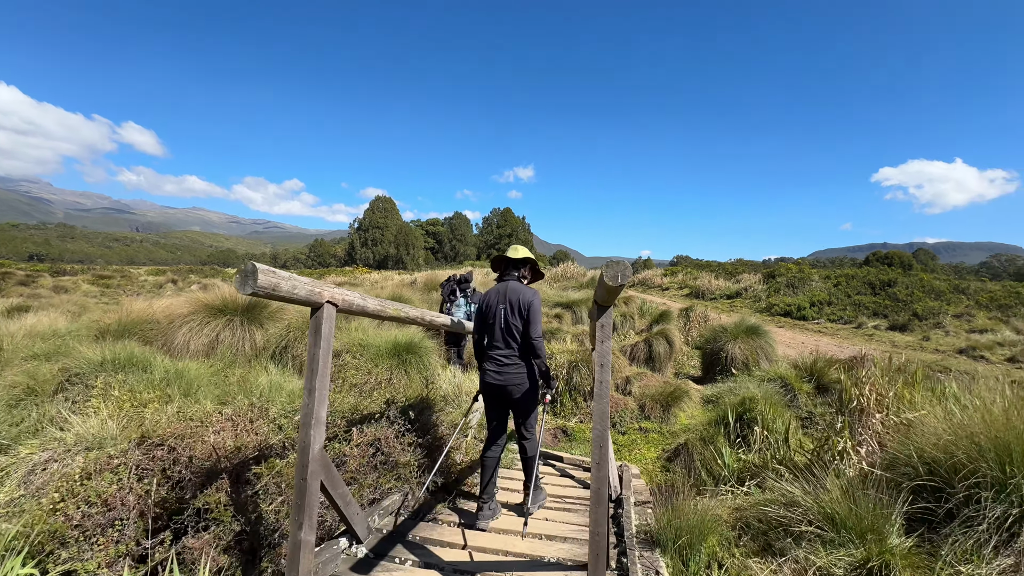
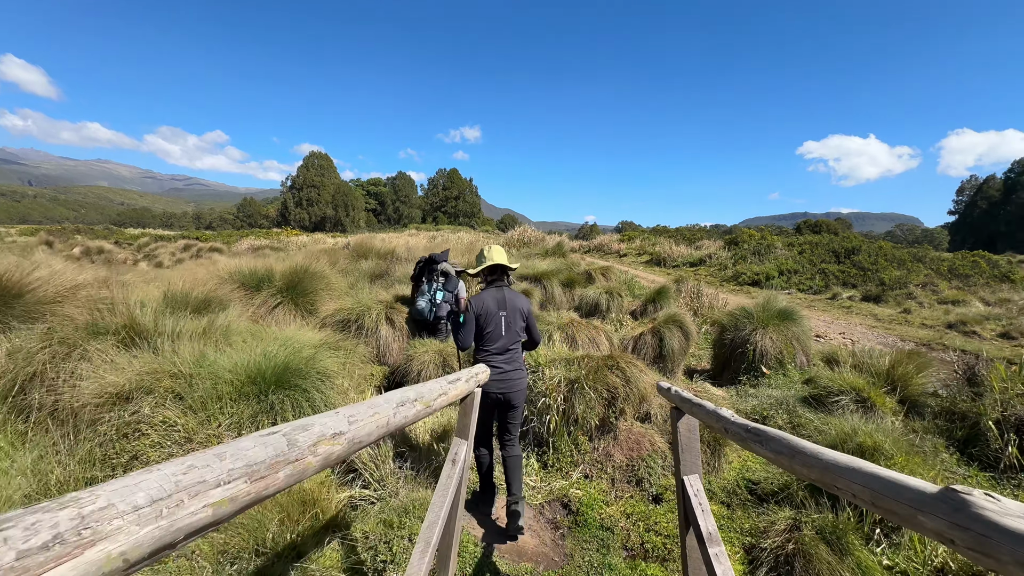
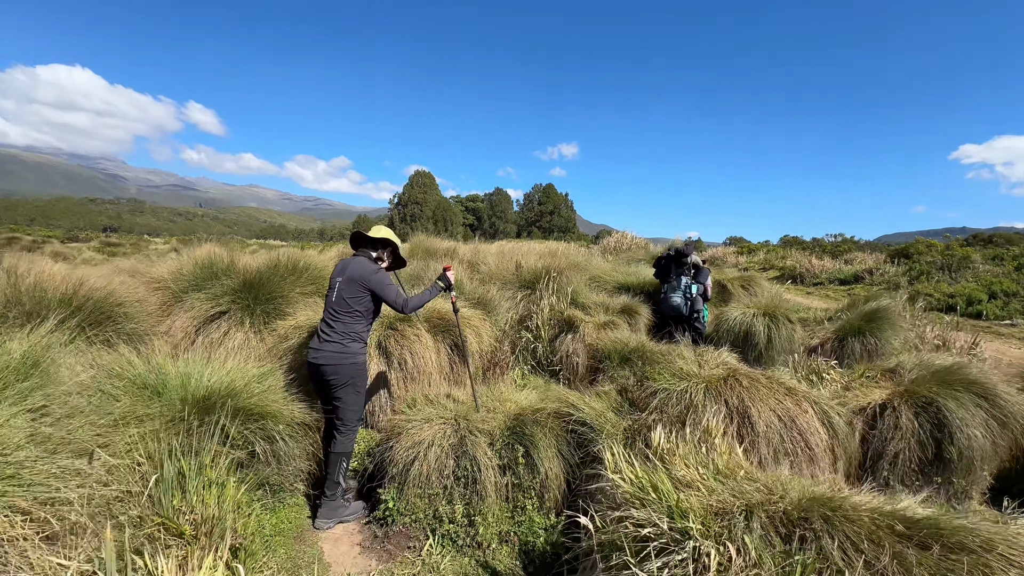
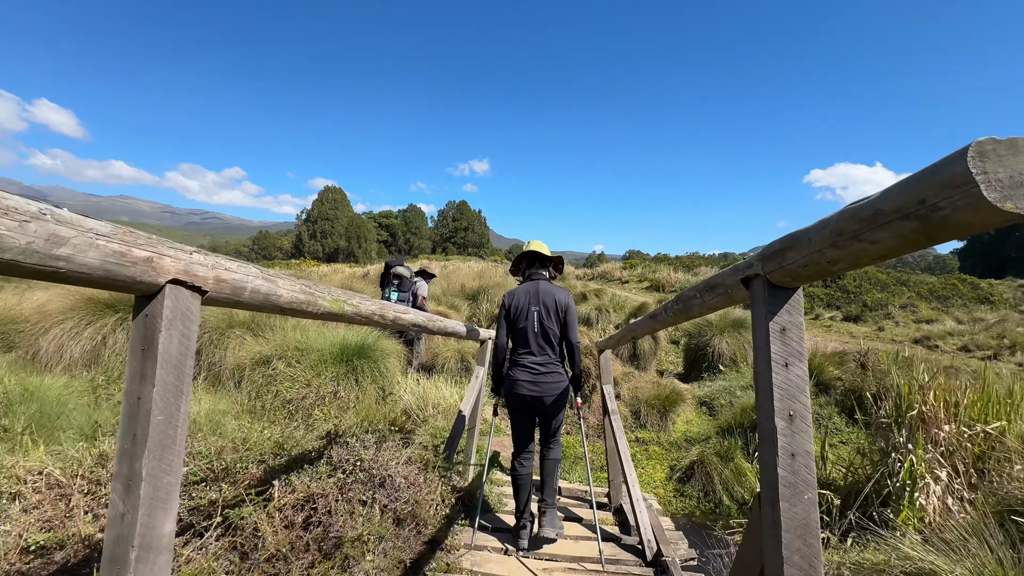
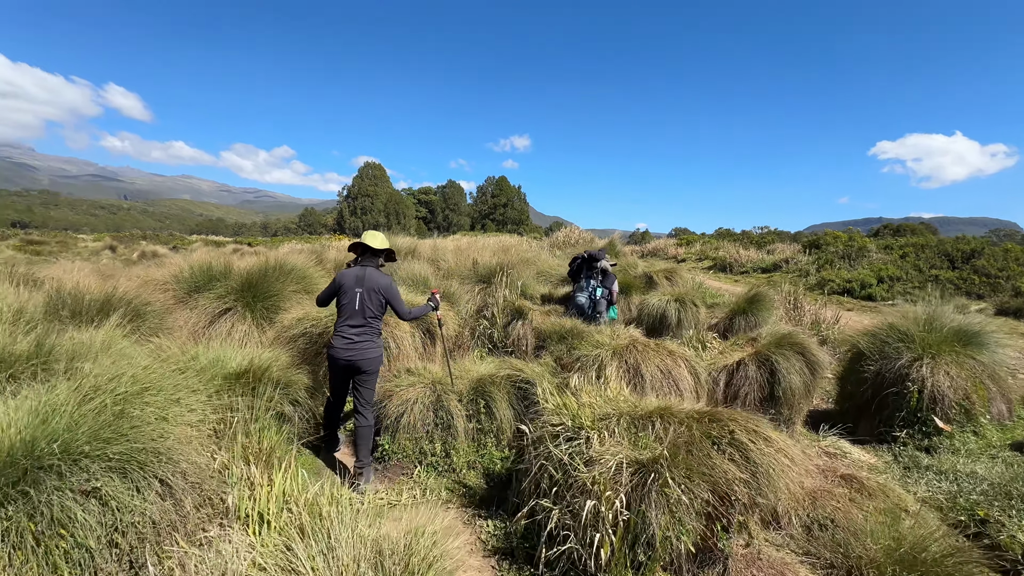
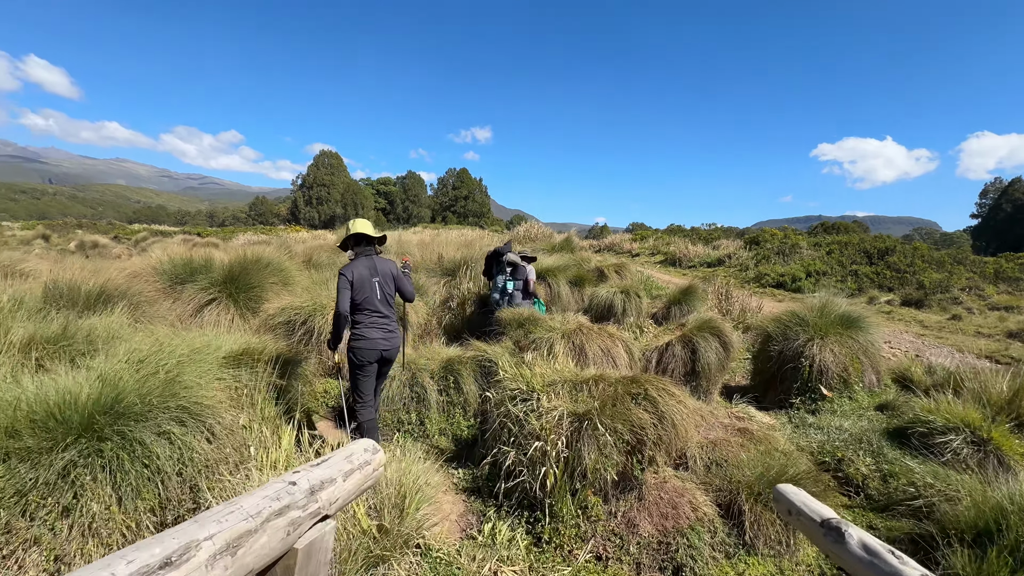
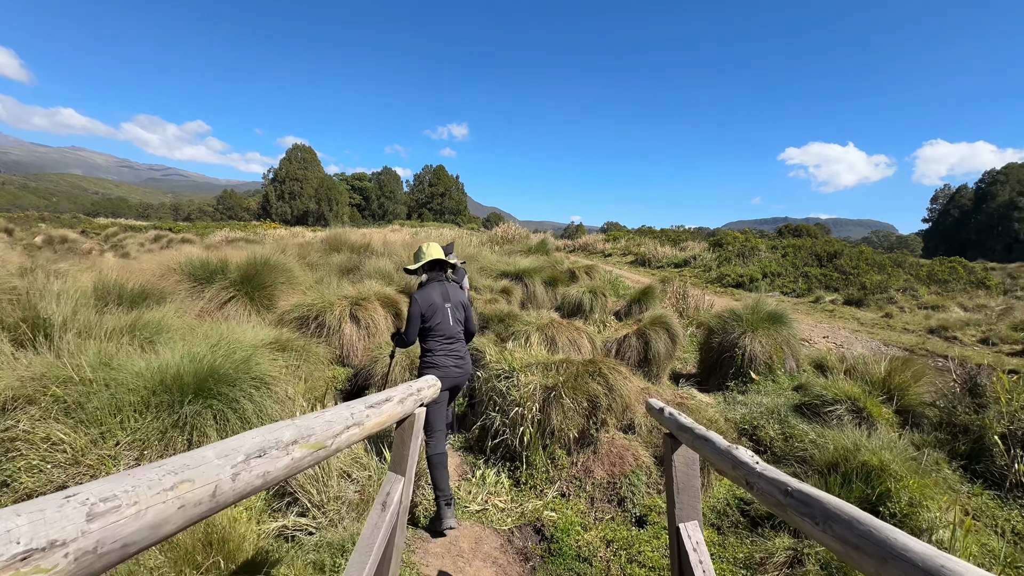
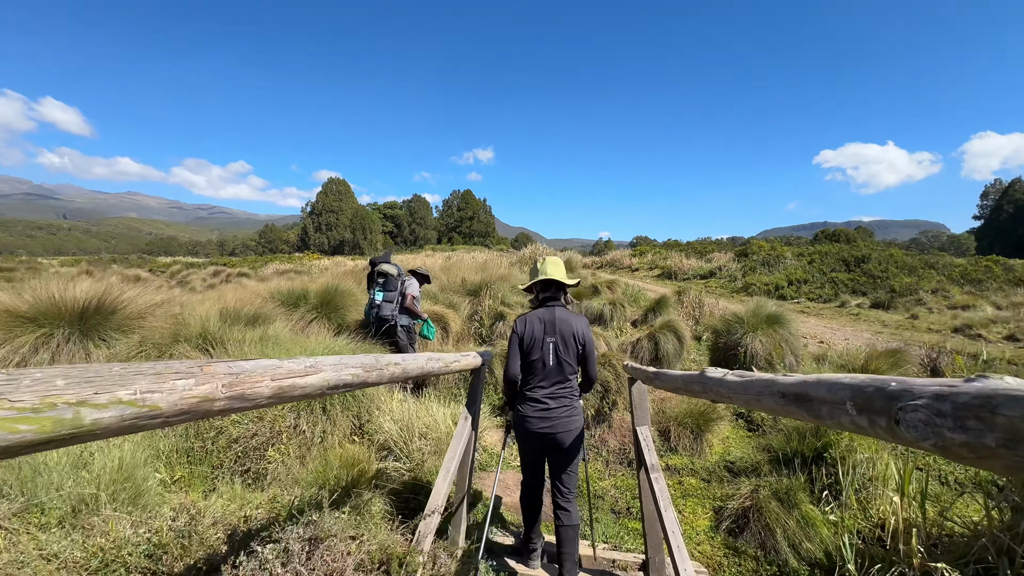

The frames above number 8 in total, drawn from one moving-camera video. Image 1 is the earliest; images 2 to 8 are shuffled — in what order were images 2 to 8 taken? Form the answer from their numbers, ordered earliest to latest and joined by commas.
4, 8, 2, 7, 6, 5, 3
